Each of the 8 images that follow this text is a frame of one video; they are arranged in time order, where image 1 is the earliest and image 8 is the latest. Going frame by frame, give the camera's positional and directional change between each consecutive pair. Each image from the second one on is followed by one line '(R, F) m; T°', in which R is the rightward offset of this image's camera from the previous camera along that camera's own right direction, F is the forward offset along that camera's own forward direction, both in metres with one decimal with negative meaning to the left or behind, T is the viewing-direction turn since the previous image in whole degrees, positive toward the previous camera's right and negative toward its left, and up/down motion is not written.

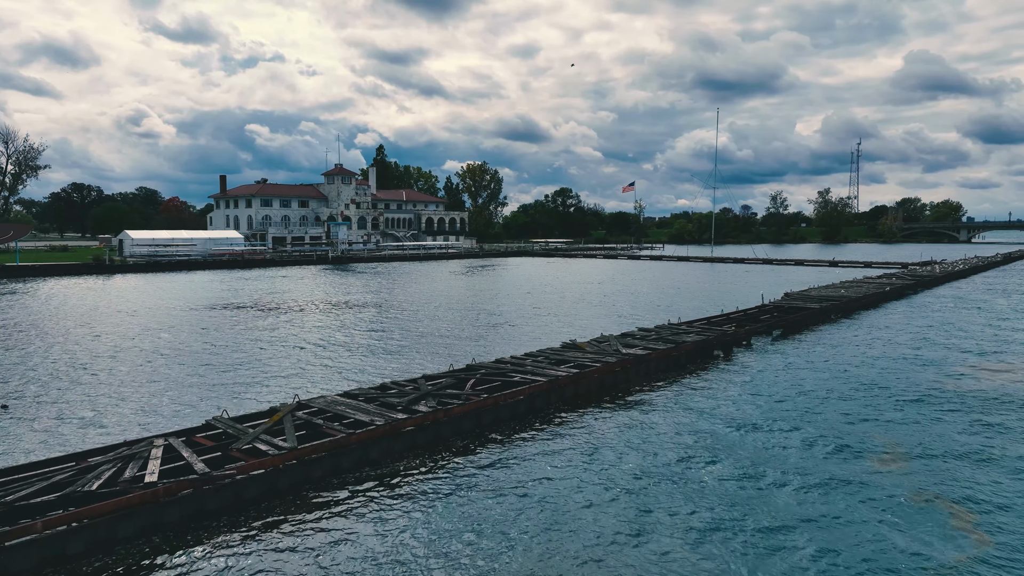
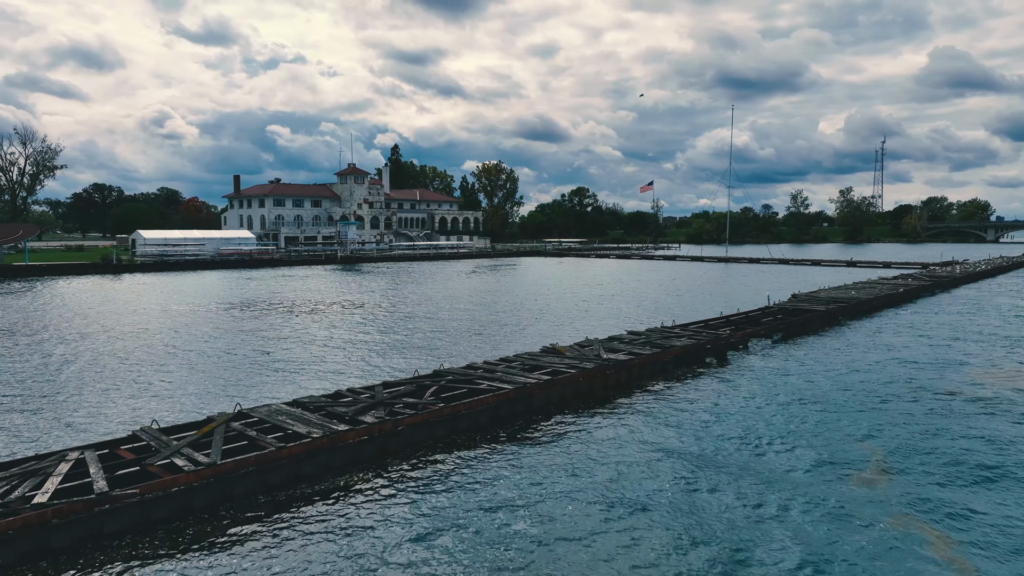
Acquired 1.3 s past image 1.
(+1.5, +1.2) m; -2°
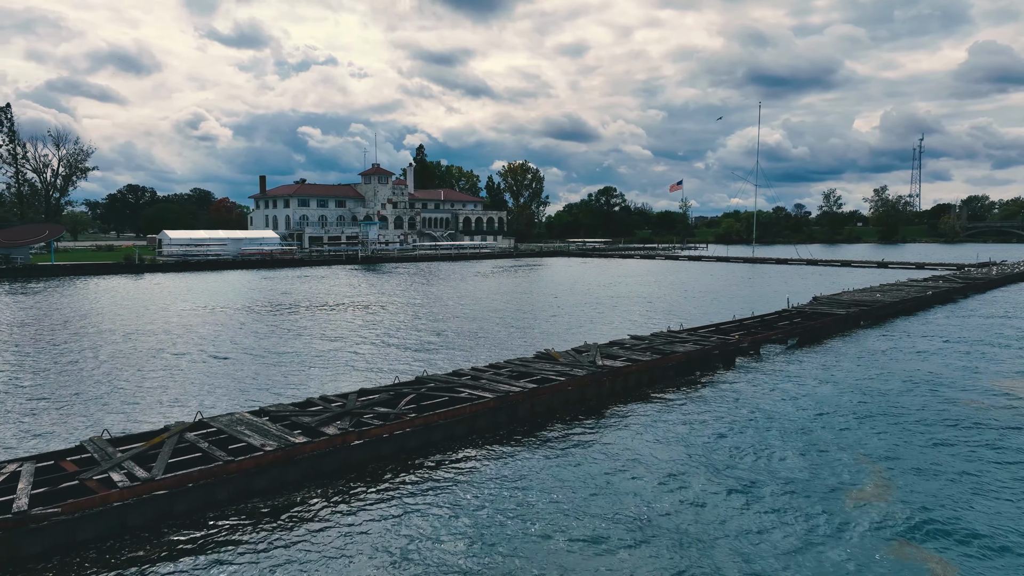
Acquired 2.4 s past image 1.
(+1.3, +1.0) m; -2°
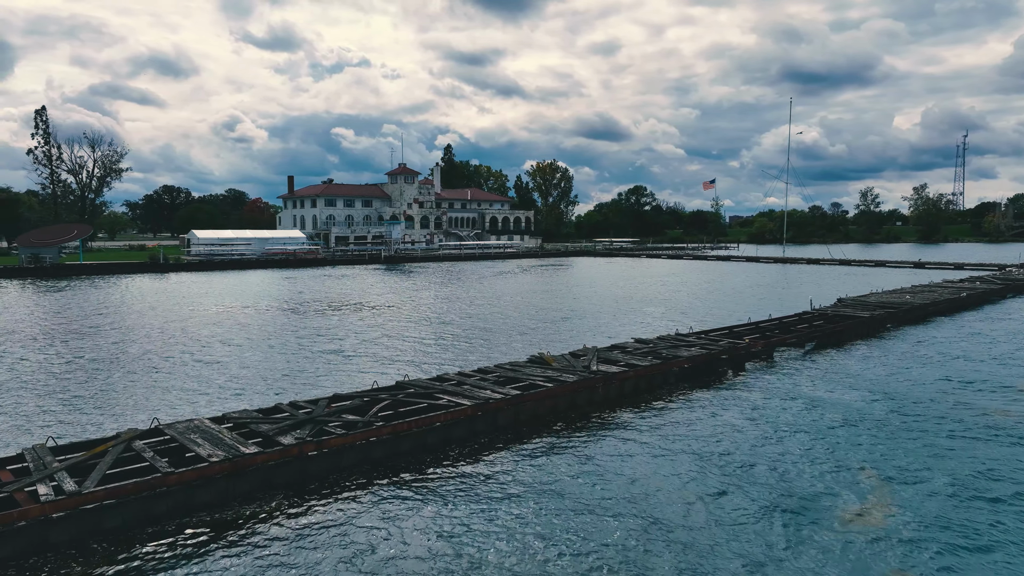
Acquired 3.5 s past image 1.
(+1.3, +1.1) m; -3°
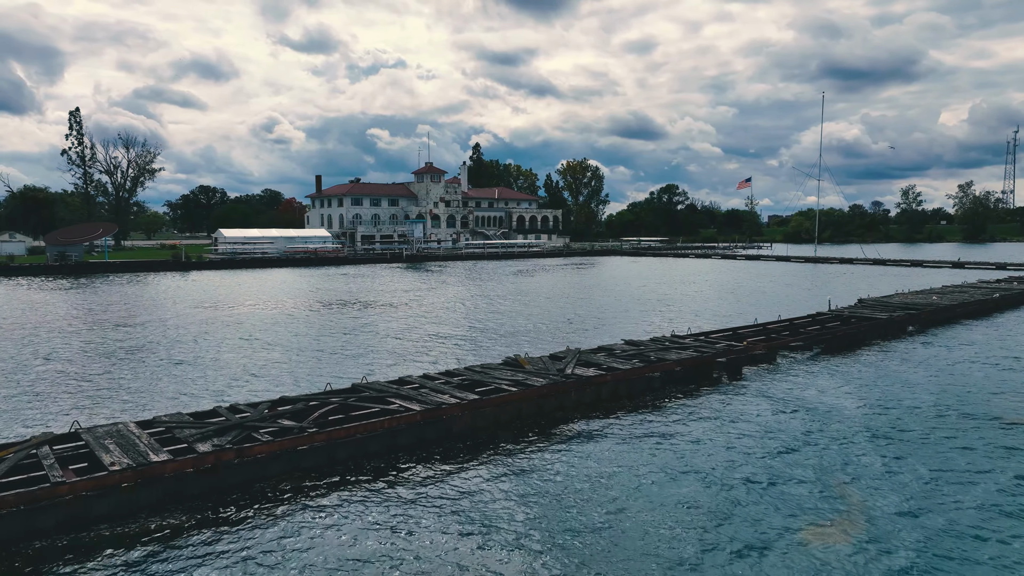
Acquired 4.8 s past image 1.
(+1.9, +1.3) m; -3°
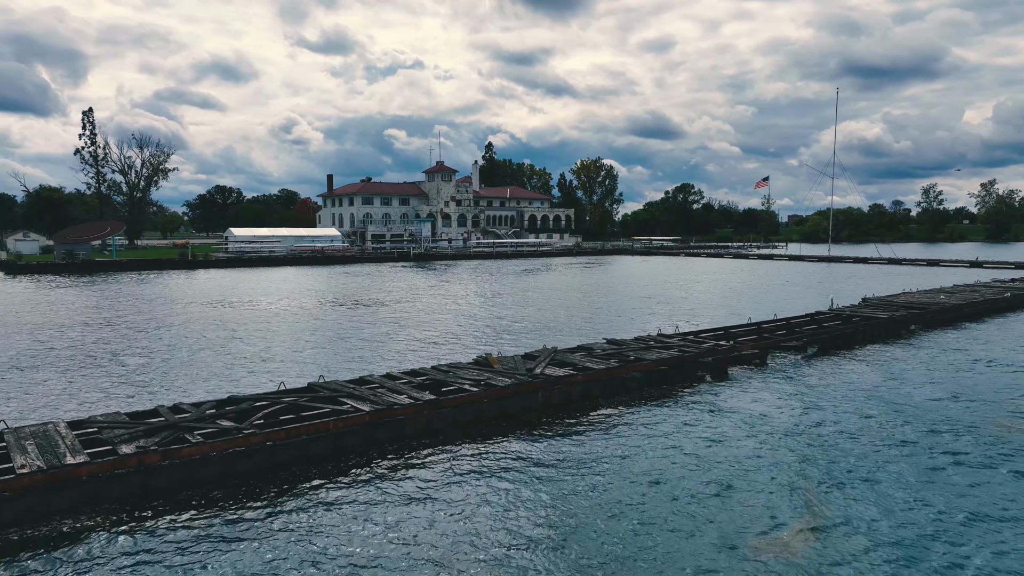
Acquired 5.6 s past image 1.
(+1.4, +0.8) m; -1°
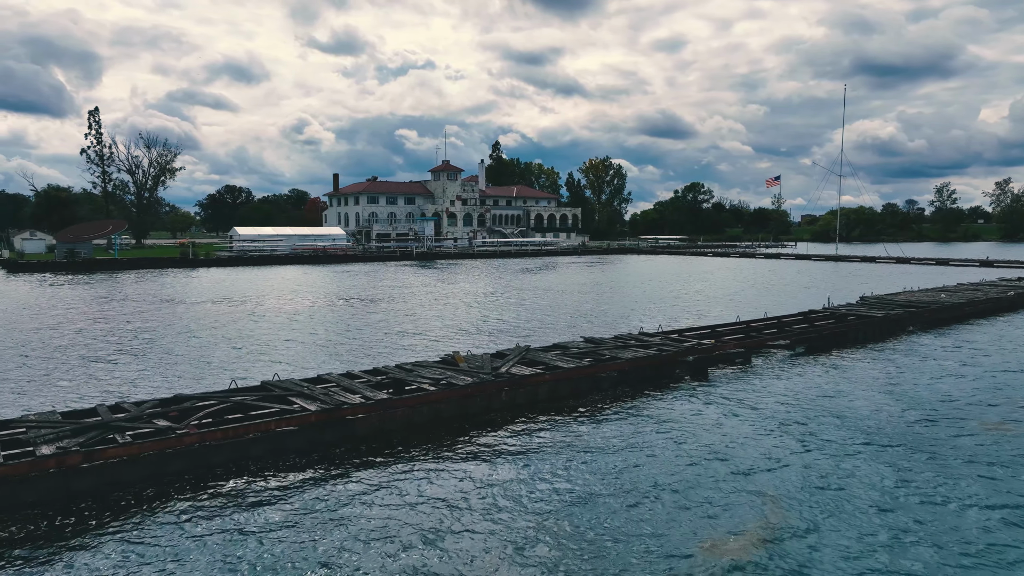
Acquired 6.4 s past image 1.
(+1.3, +0.7) m; -1°
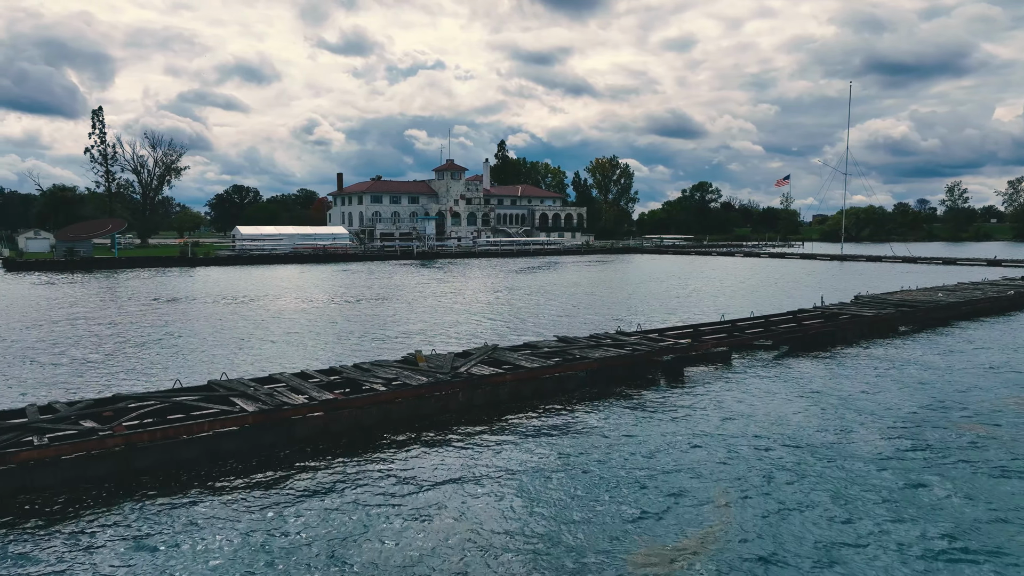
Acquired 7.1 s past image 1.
(+1.3, +0.7) m; -1°
